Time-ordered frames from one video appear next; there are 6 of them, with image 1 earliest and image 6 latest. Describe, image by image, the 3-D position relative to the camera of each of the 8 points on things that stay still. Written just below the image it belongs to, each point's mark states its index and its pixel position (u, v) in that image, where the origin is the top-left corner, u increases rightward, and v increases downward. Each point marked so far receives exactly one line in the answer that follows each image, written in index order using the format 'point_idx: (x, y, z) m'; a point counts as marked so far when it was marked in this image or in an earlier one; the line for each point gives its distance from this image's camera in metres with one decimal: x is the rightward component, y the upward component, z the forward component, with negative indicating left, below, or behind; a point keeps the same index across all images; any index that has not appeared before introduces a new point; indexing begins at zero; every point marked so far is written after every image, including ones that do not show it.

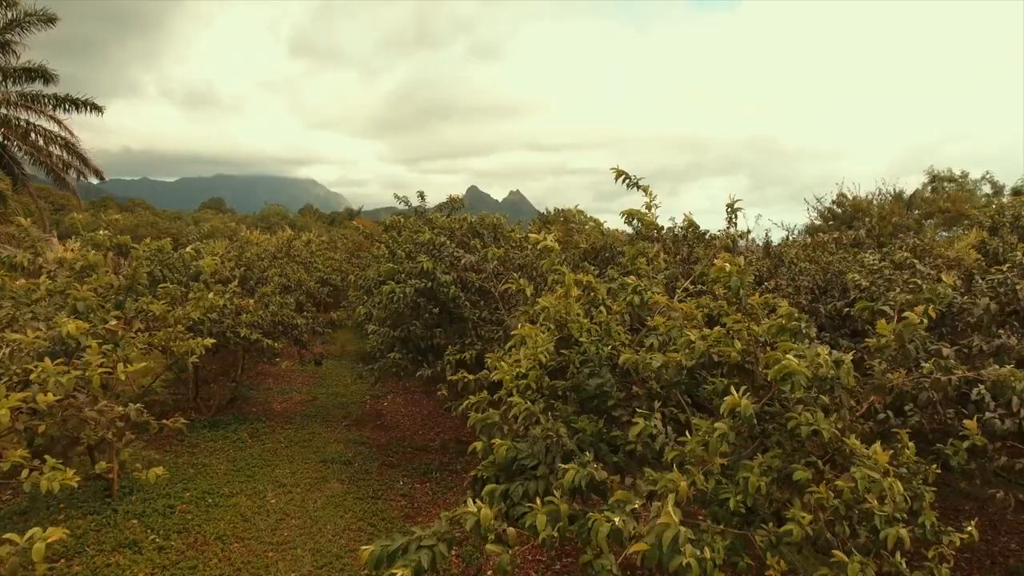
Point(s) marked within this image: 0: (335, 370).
0: (-1.6, -0.7, +6.0) m
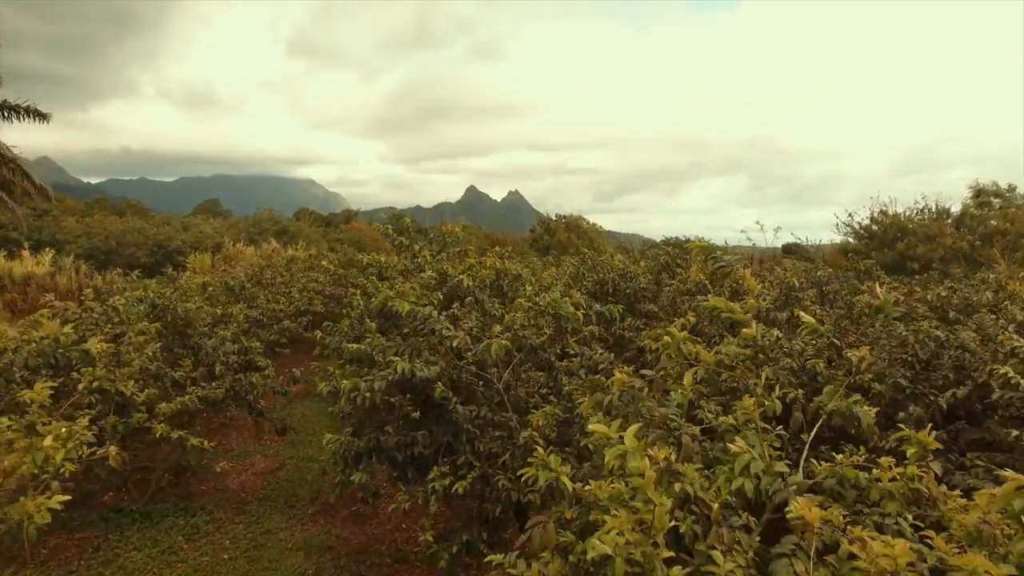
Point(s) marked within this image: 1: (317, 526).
0: (-1.6, -1.1, +5.1) m
1: (-1.1, -1.3, +3.5) m
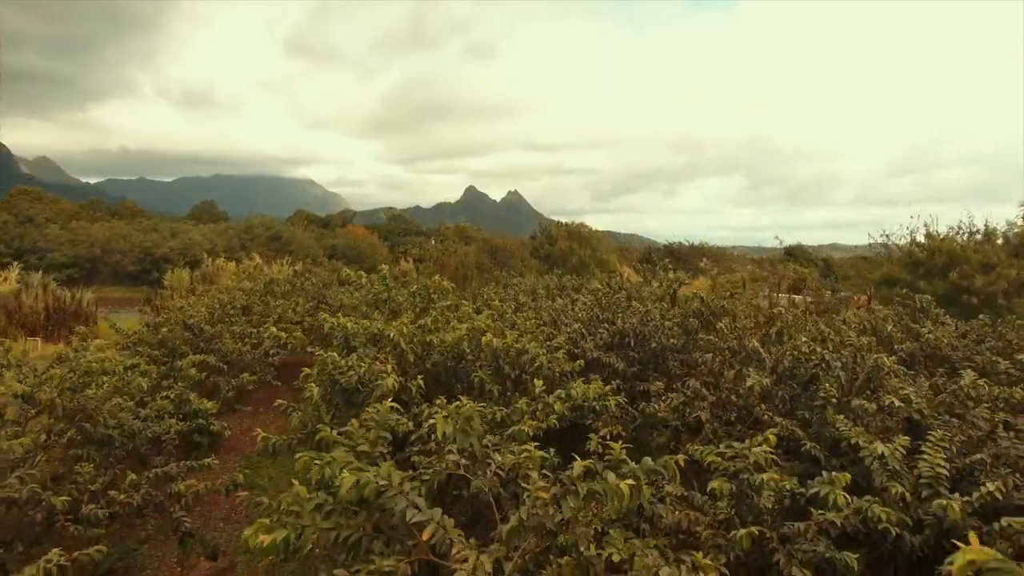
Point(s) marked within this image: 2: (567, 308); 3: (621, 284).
0: (-1.6, -1.4, +4.3) m
1: (-1.1, -1.6, +2.7) m
2: (+0.5, -0.2, +5.7) m
3: (+1.7, 0.0, +9.8) m
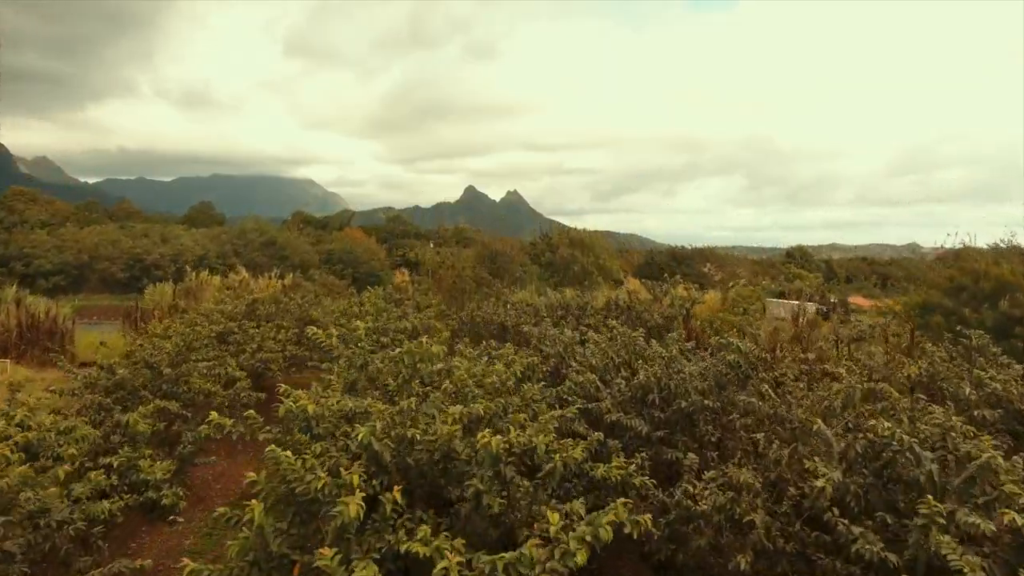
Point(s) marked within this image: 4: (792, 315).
0: (-1.6, -1.7, +3.6) m
1: (-1.0, -1.9, +2.0) m
2: (+0.5, -0.4, +5.1) m
3: (+1.7, -0.2, +9.2) m
4: (+4.8, -0.6, +11.1) m
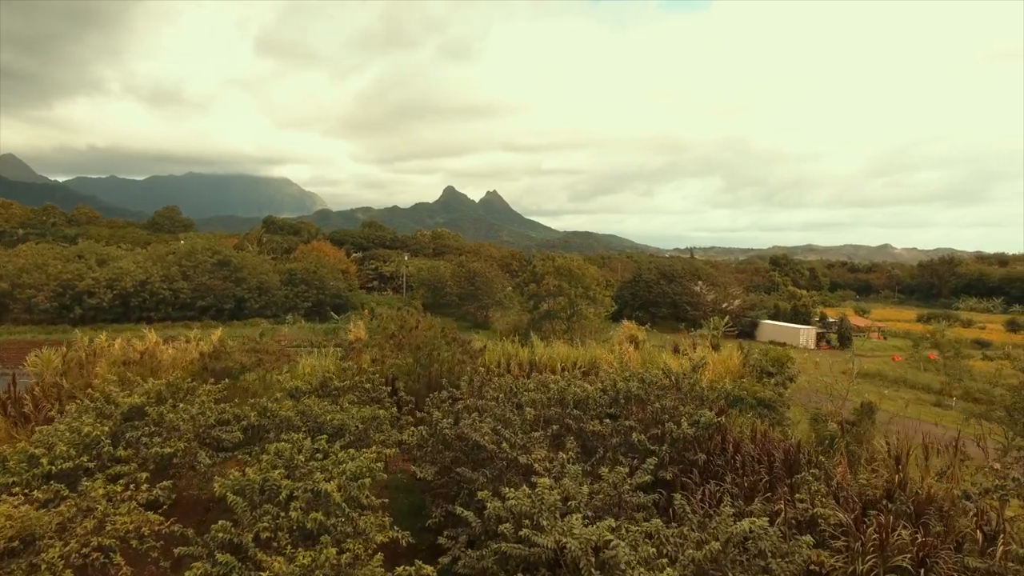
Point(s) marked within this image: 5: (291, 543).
0: (-1.6, -2.6, +1.4) m
1: (-1.0, -2.9, -0.2) m
2: (+0.4, -1.4, +2.9) m
3: (+1.5, -1.2, +7.0) m
4: (+4.5, -1.5, +9.0) m
5: (-1.4, -1.7, +4.2) m
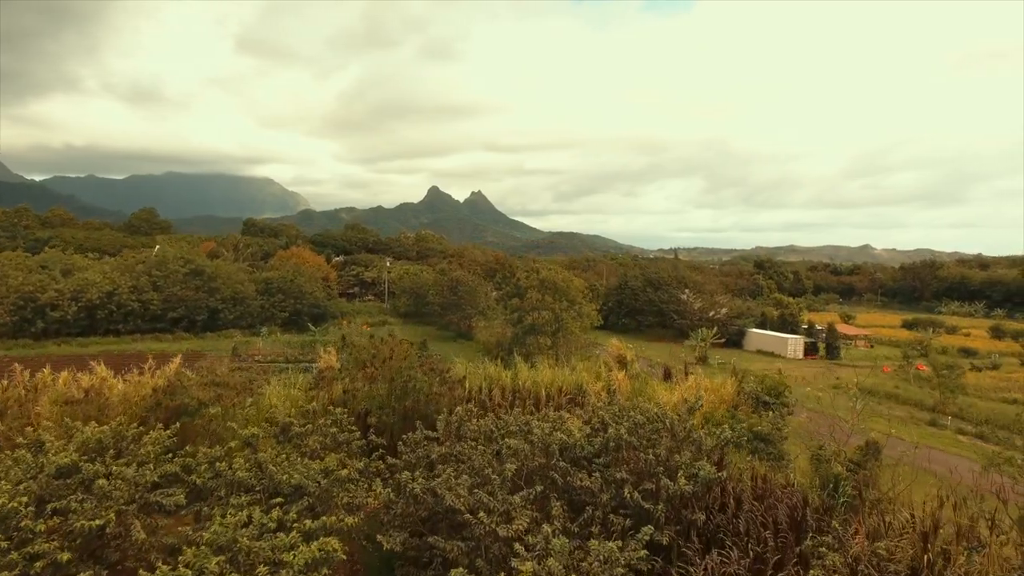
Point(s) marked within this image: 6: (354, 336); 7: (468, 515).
0: (-1.7, -3.0, +0.7) m
1: (-1.1, -3.2, -0.9) m
2: (+0.3, -1.8, +2.3) m
3: (+1.3, -1.5, +6.4) m
4: (+4.2, -1.9, +8.5) m
5: (-1.6, -2.0, +3.5) m
6: (-2.7, -0.8, +11.1) m
7: (-0.3, -1.8, +5.0) m
